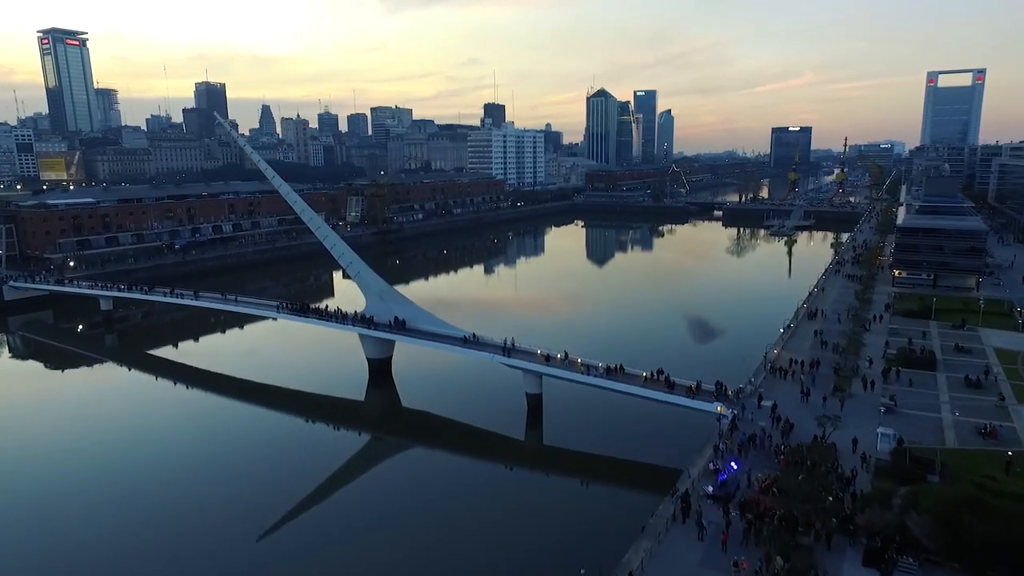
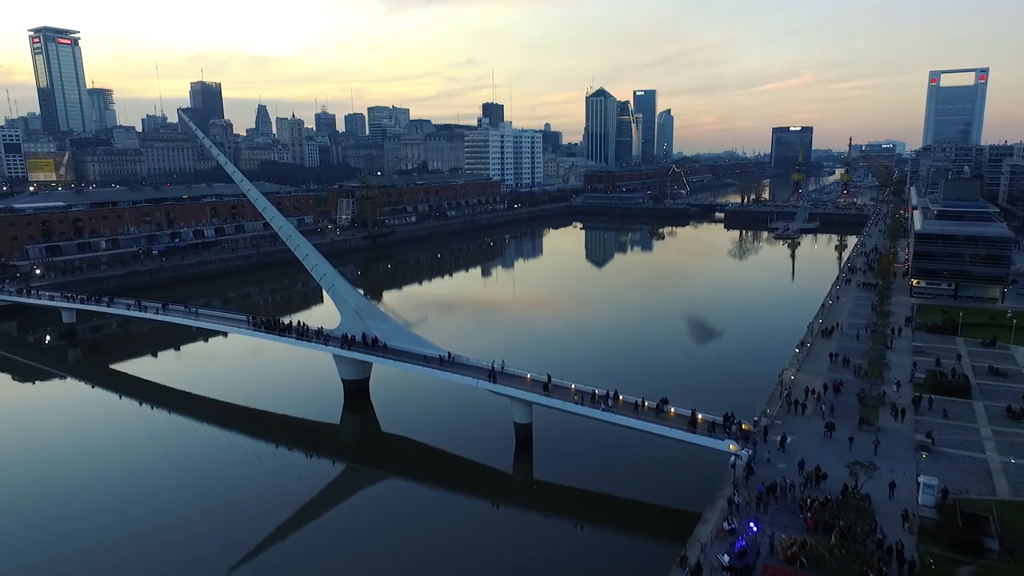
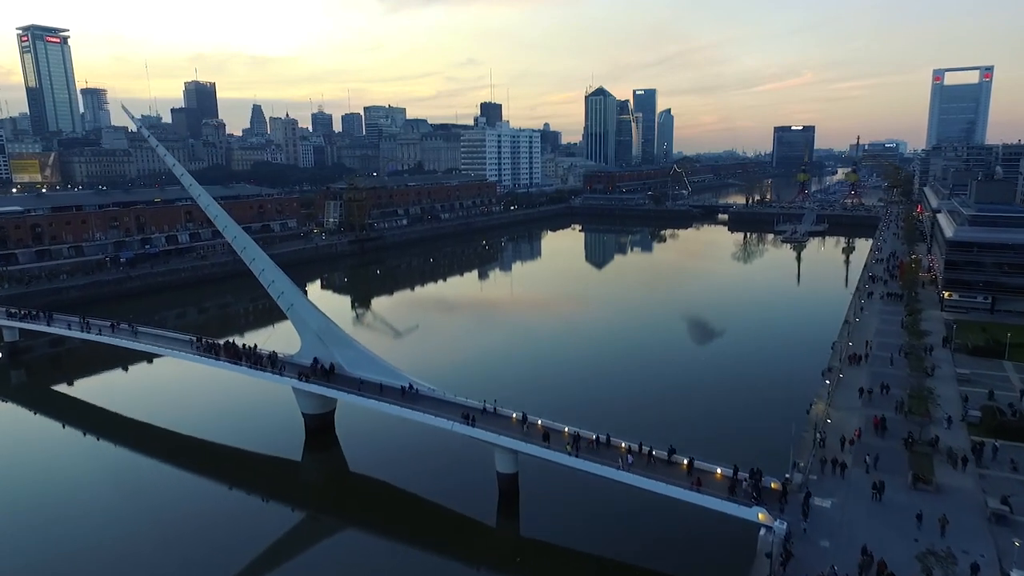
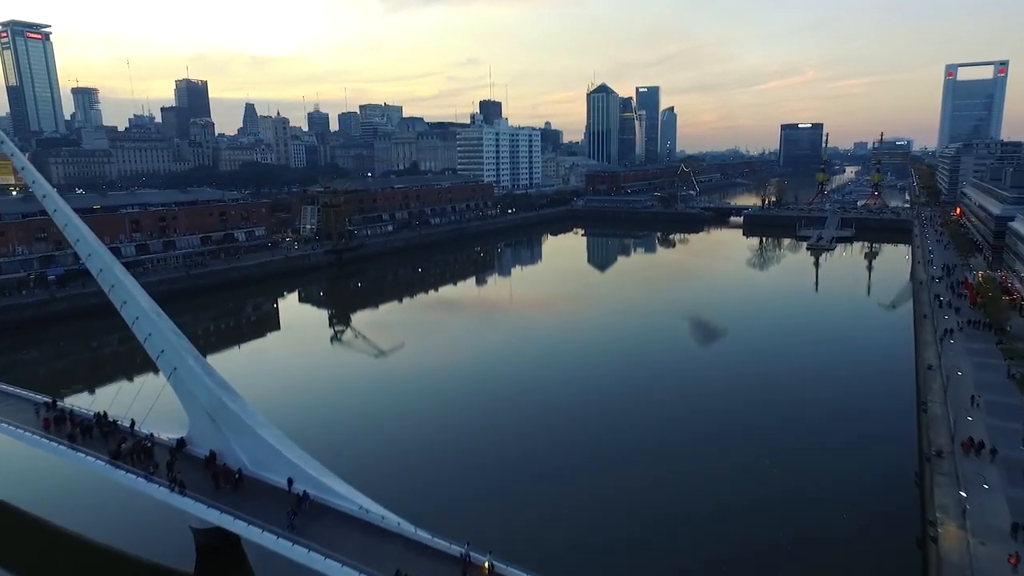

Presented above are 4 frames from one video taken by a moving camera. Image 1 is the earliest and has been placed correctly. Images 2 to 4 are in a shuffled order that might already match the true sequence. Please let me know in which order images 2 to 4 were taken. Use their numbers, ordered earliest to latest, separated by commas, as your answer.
2, 3, 4
